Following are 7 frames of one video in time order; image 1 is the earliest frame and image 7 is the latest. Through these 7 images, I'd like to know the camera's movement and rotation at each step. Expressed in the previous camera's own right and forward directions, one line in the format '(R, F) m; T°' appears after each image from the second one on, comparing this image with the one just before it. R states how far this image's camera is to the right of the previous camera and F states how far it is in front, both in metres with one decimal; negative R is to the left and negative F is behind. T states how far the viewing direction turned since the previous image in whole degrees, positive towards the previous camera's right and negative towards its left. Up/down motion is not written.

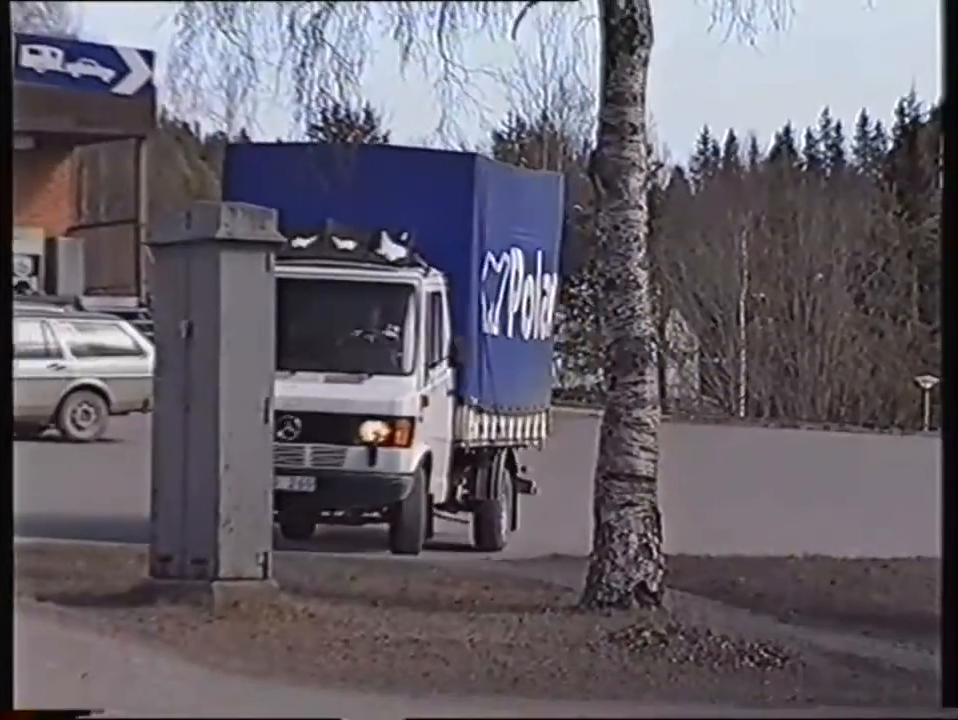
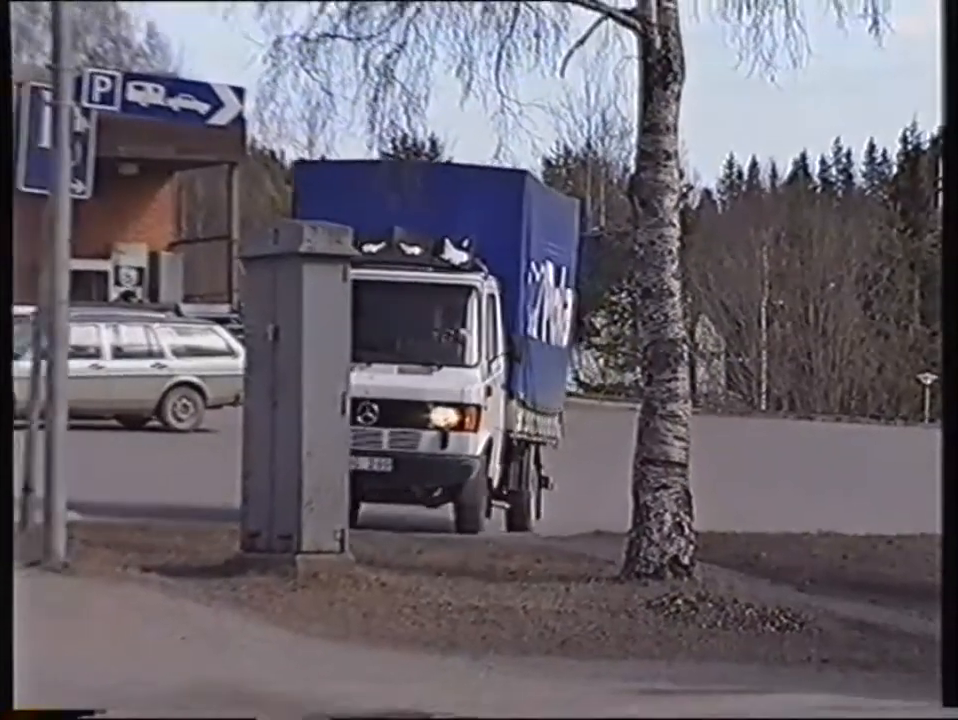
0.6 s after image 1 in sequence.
(0.0, -1.0) m; -1°
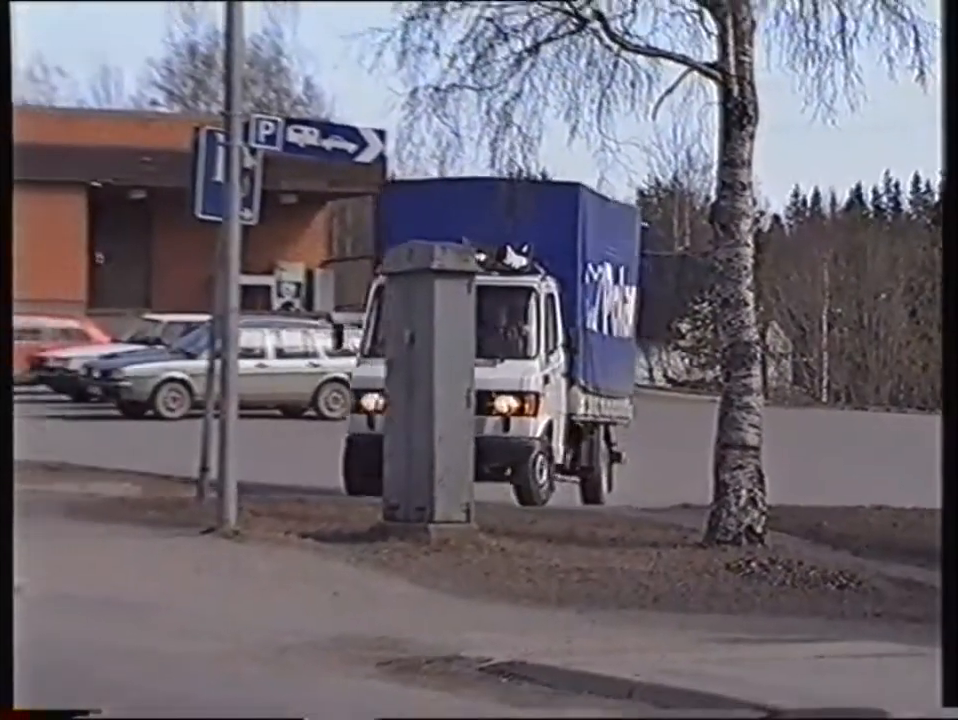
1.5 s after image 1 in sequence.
(0.0, -1.5) m; -2°
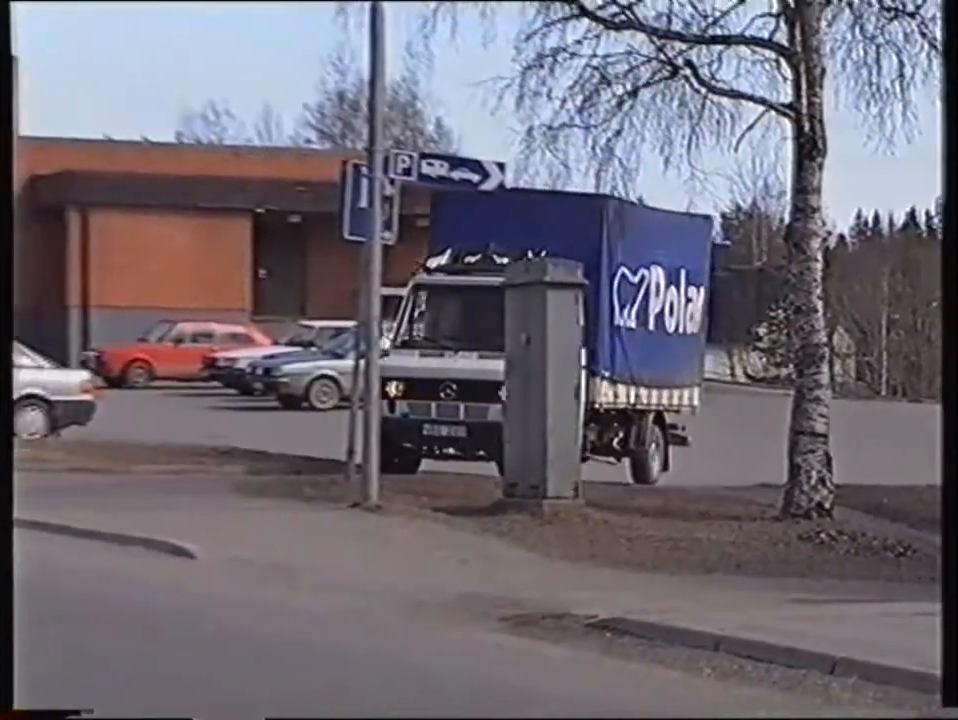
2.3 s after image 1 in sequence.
(0.0, -1.6) m; -2°
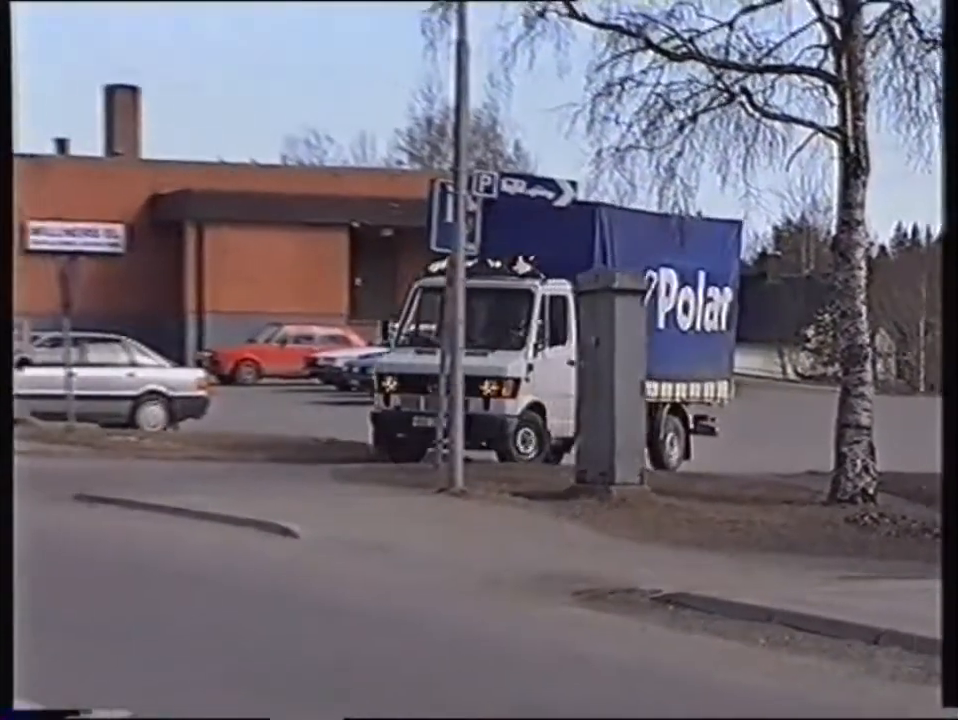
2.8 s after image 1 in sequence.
(0.0, -1.2) m; -2°
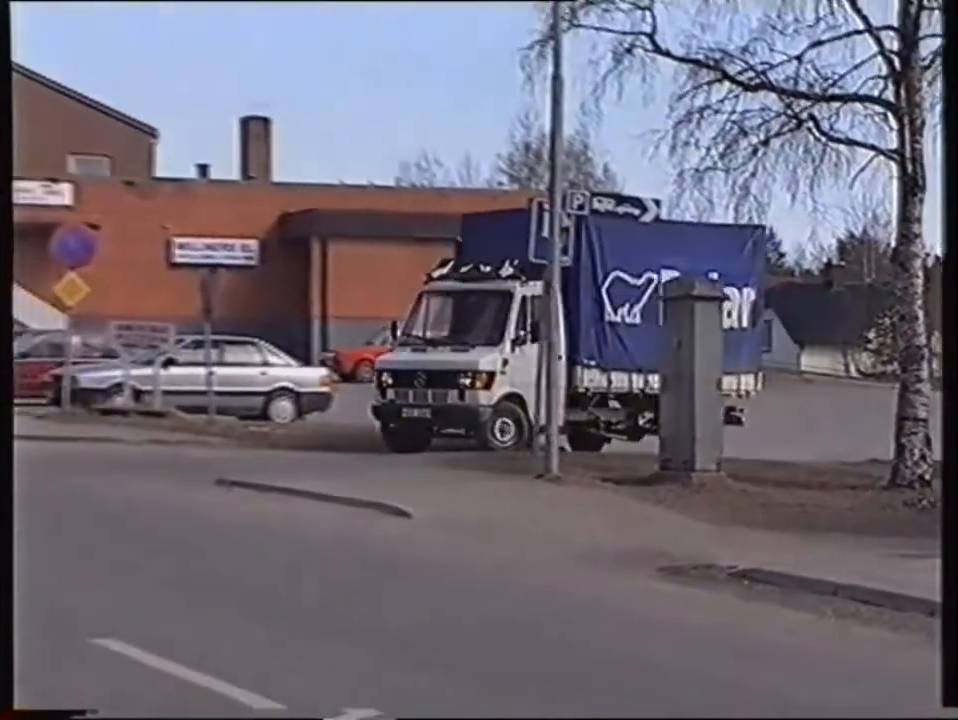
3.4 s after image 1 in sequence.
(0.0, -1.5) m; -2°
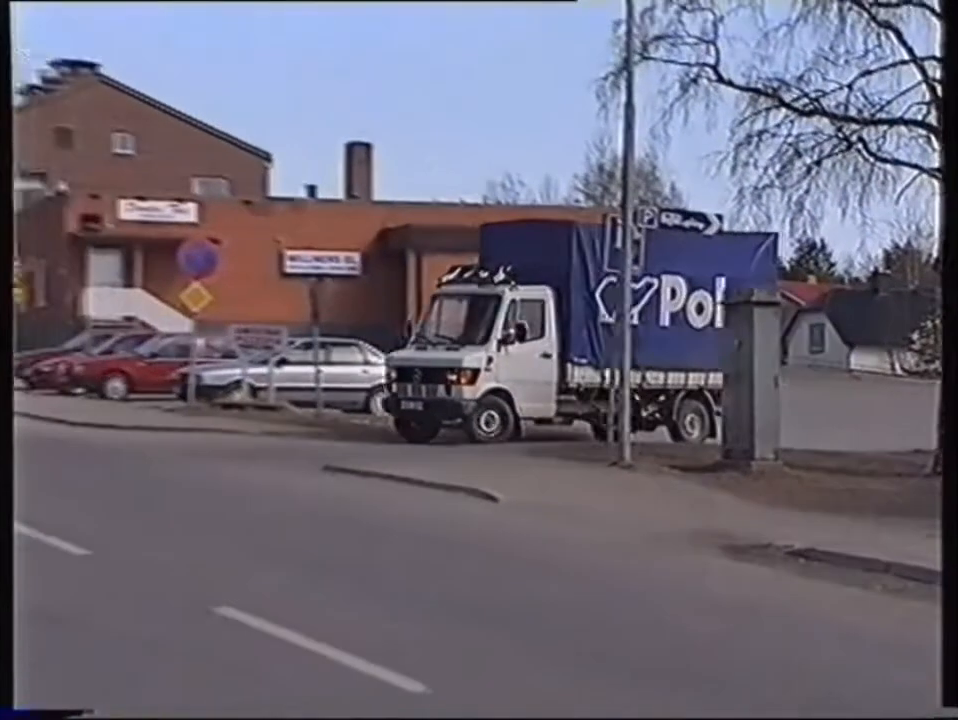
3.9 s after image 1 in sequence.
(0.0, -1.5) m; -2°
